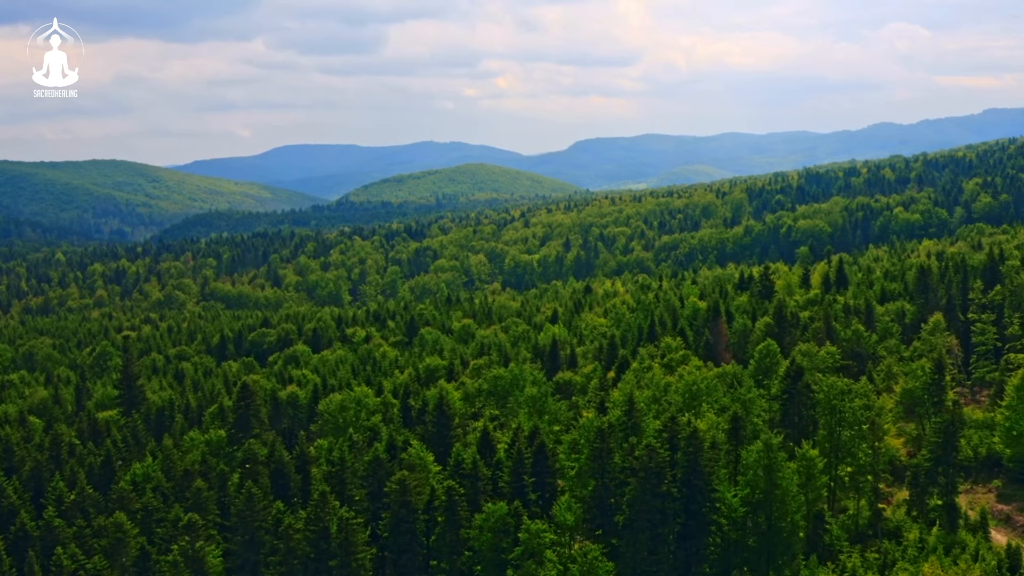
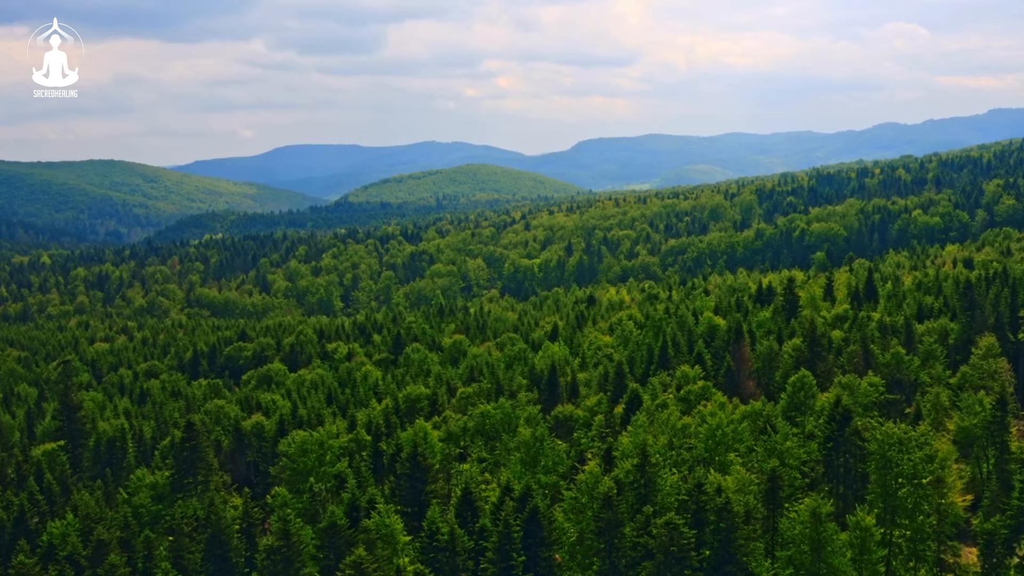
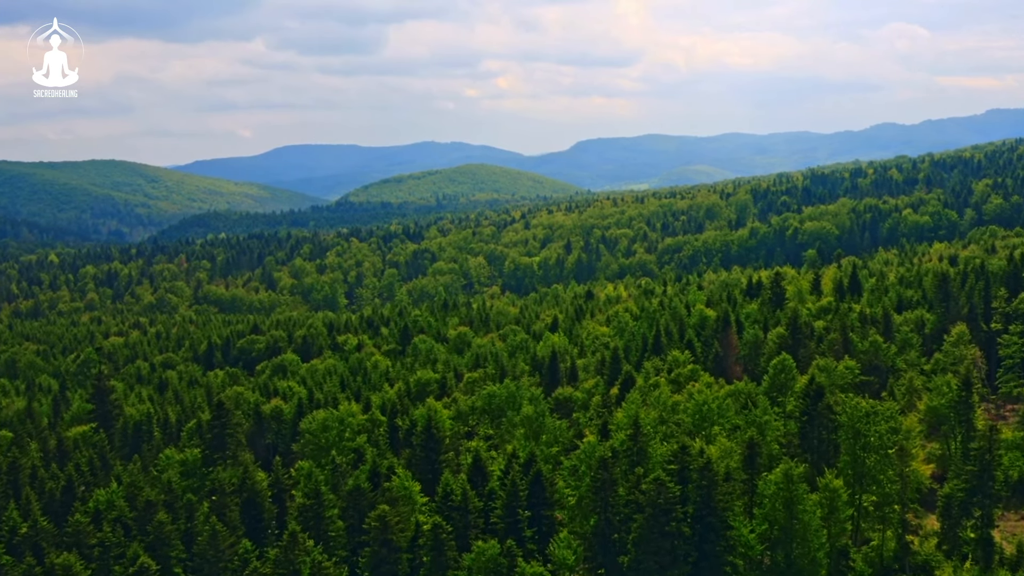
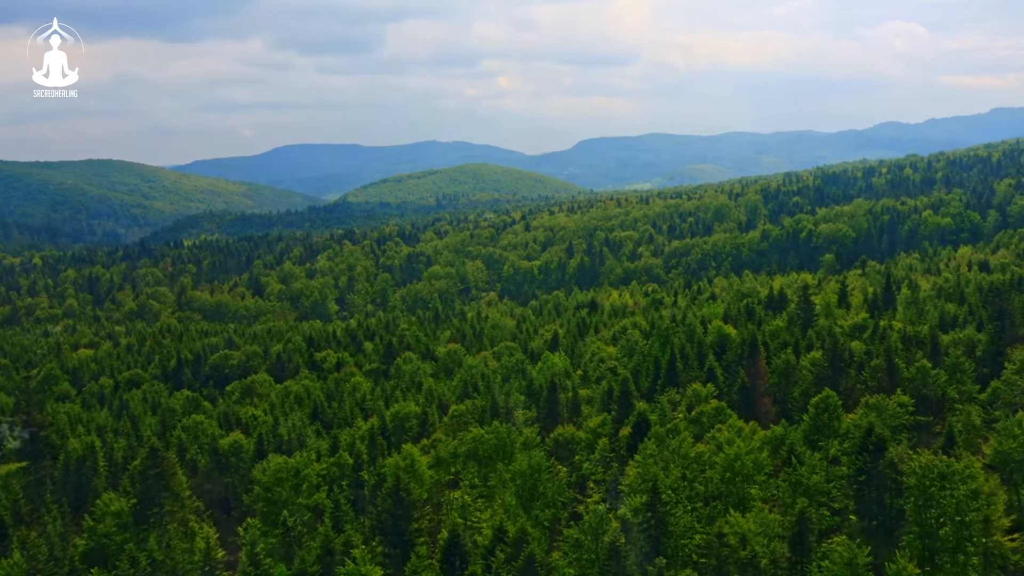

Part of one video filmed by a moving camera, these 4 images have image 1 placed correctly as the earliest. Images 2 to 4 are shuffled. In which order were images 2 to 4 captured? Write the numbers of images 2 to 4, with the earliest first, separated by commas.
3, 2, 4
